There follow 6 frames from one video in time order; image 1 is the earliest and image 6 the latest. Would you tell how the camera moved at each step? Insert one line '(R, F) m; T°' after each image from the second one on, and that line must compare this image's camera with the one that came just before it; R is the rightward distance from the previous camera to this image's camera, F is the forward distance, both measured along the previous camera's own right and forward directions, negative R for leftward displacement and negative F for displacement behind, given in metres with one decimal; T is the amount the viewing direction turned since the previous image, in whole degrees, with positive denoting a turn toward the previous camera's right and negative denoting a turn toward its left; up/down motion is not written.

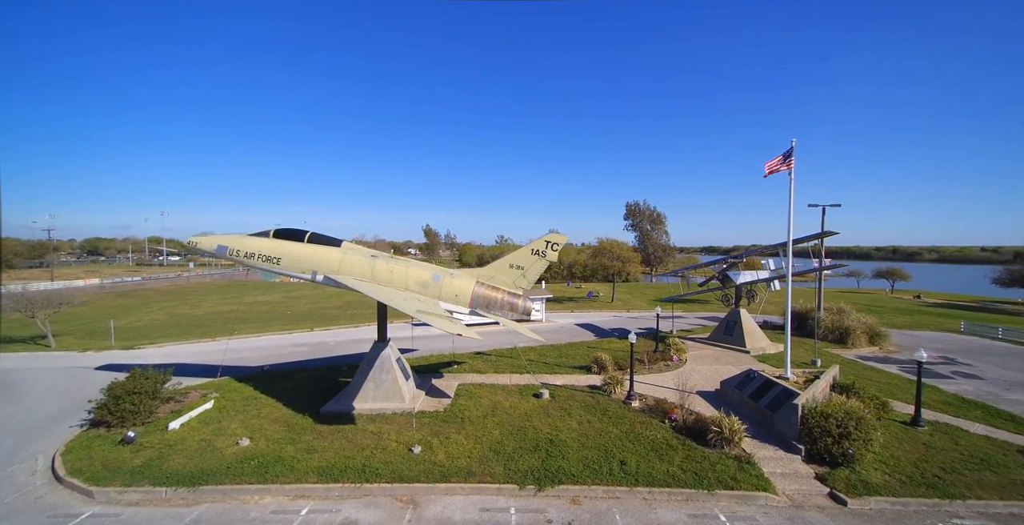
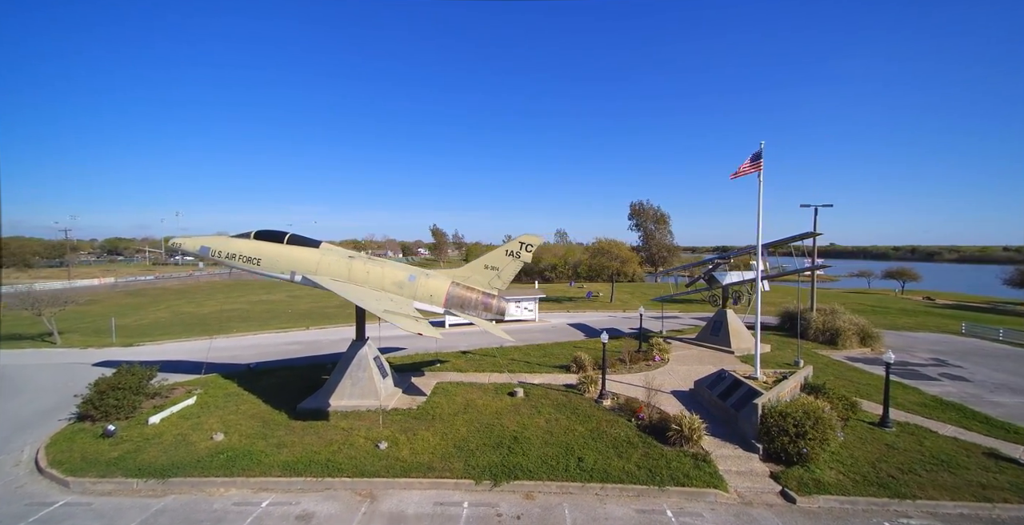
(+1.1, -0.2) m; -1°
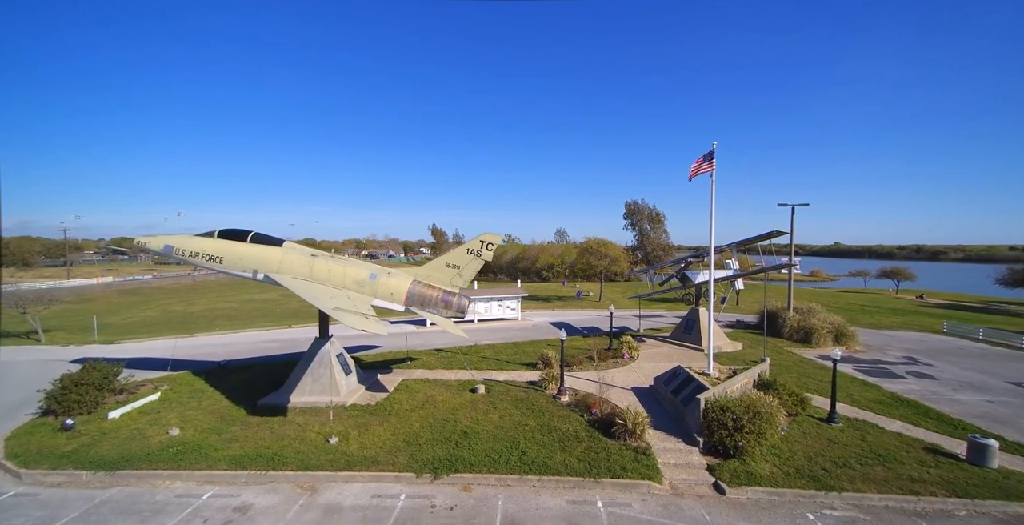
(+1.3, -0.2) m; 0°
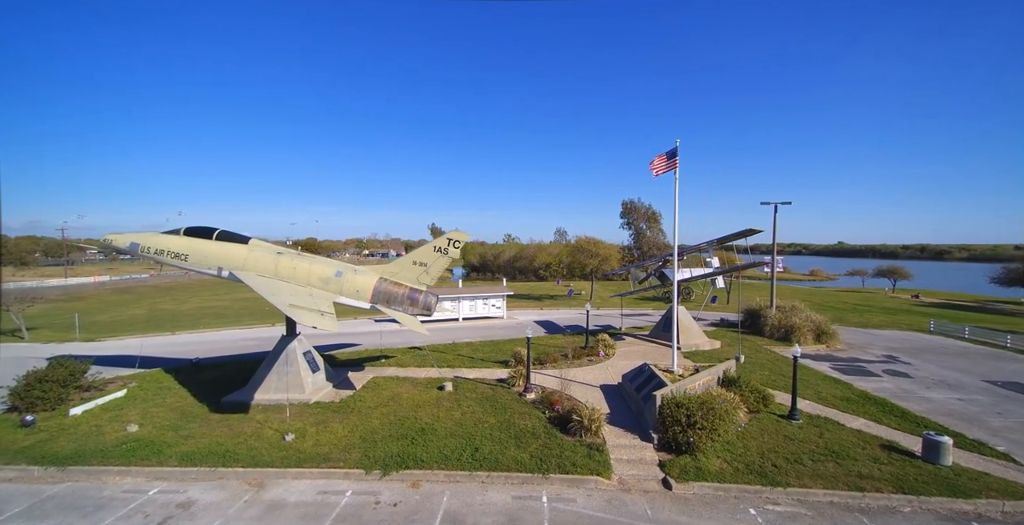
(+1.1, 0.0) m; 0°
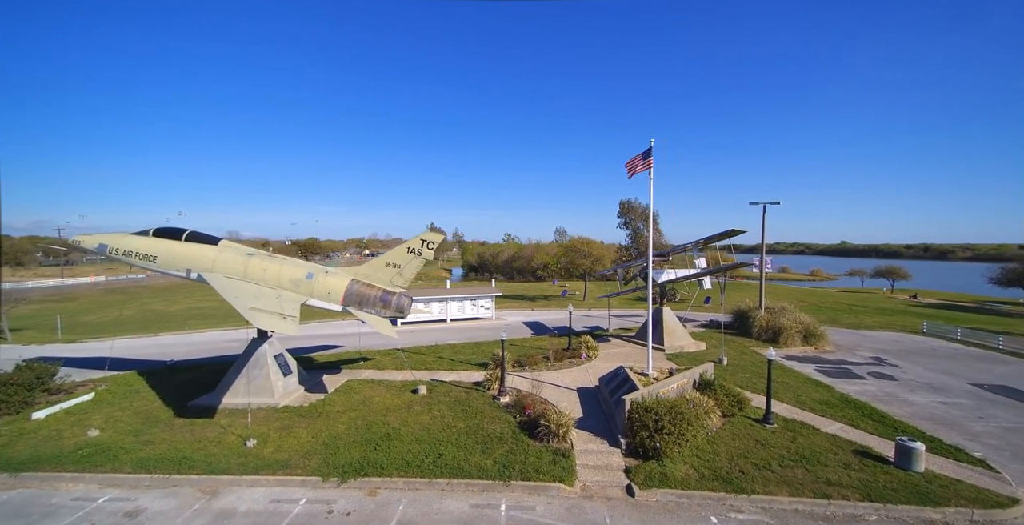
(+0.9, +0.2) m; 0°
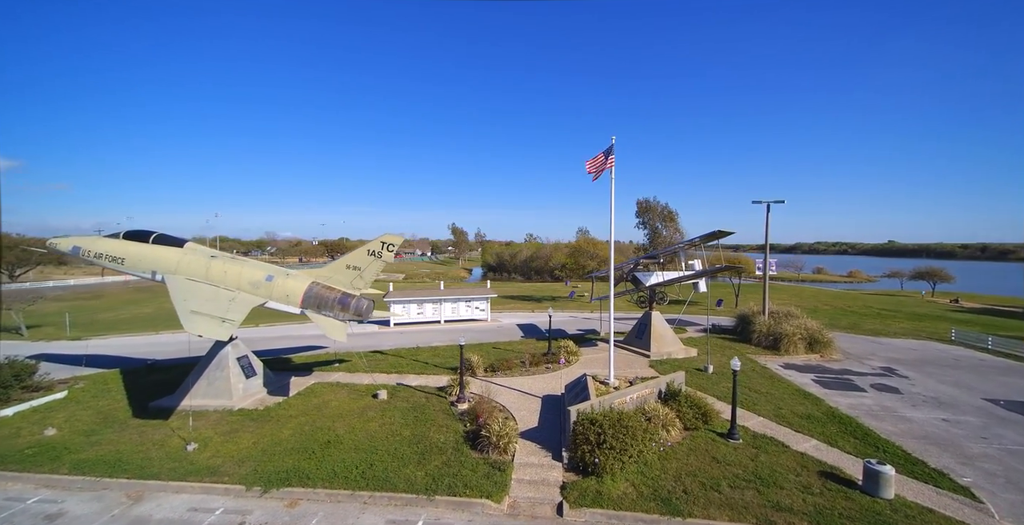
(+2.0, +0.5) m; -3°
